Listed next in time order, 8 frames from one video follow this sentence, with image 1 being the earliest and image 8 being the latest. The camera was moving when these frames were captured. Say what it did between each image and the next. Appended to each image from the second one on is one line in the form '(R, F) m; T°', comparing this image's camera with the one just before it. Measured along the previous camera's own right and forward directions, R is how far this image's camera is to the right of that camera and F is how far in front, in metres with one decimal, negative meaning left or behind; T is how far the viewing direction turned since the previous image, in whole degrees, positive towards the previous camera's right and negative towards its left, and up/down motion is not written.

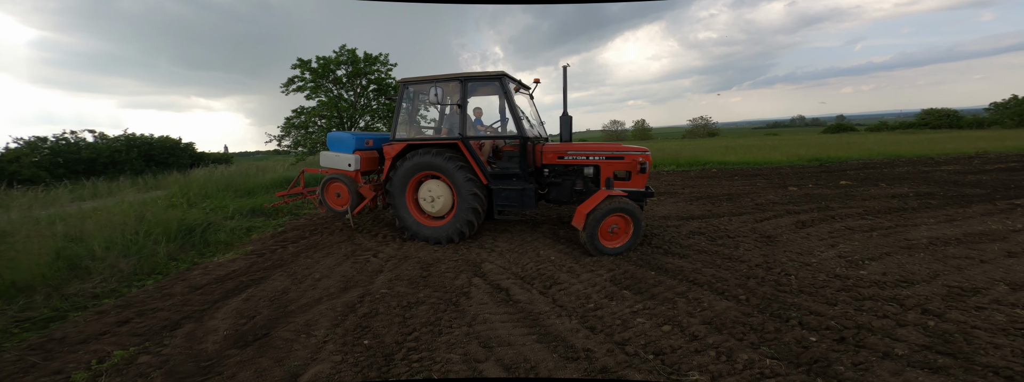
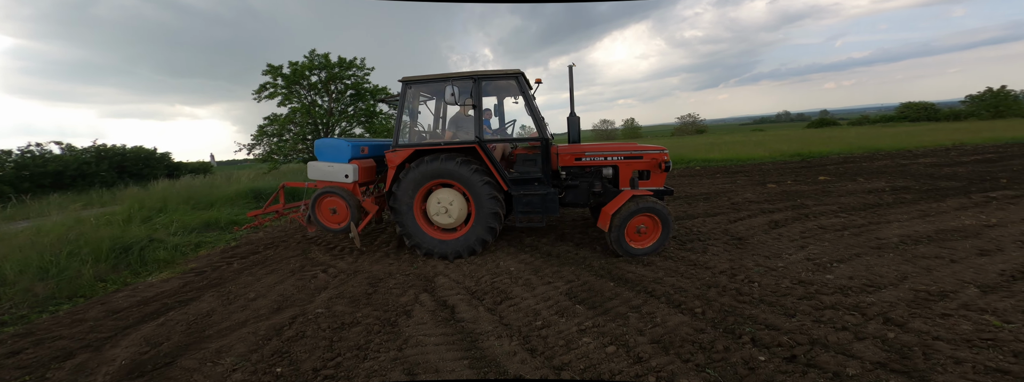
(+0.4, +0.2) m; +1°
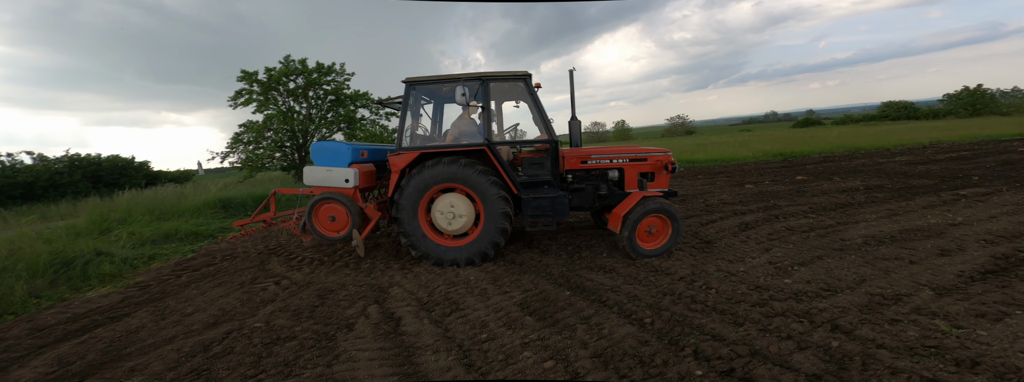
(+0.4, +0.1) m; +1°
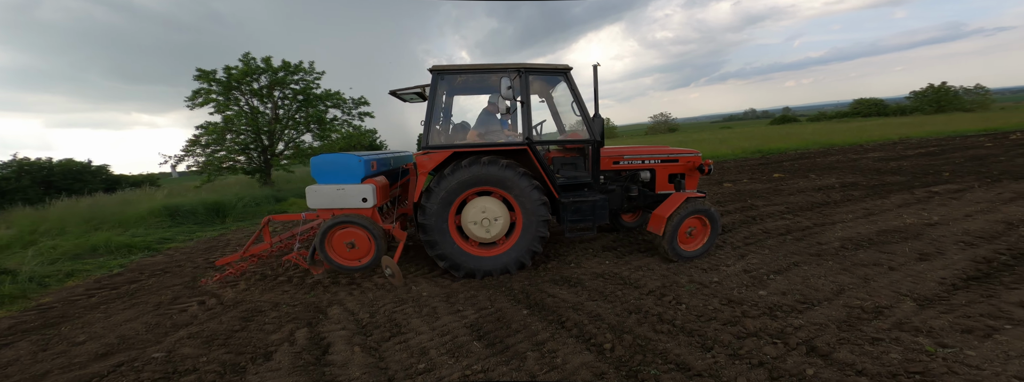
(+0.3, +0.3) m; +2°
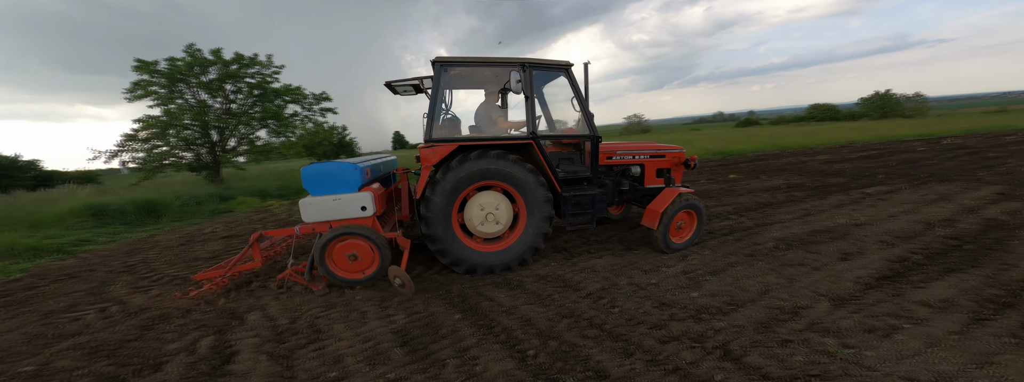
(+0.3, +0.1) m; +4°
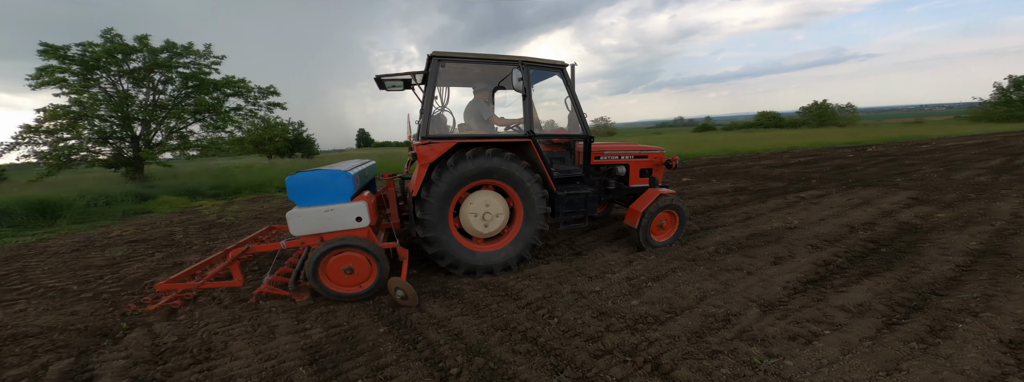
(+0.2, +0.1) m; +5°
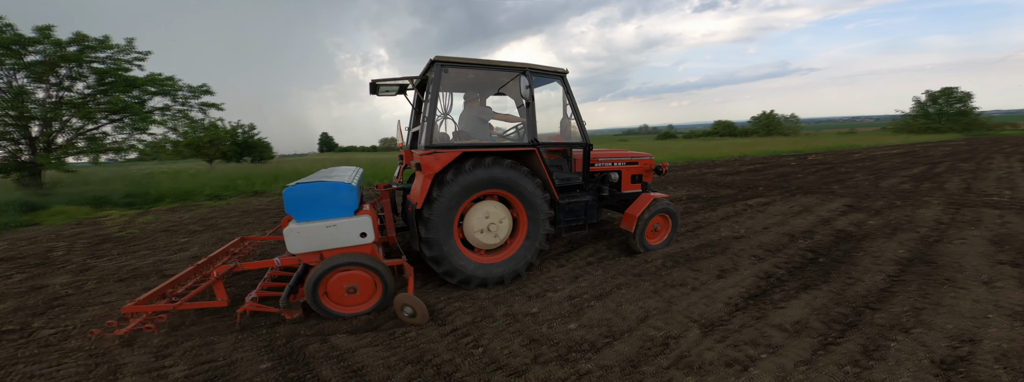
(+0.3, +0.2) m; +5°
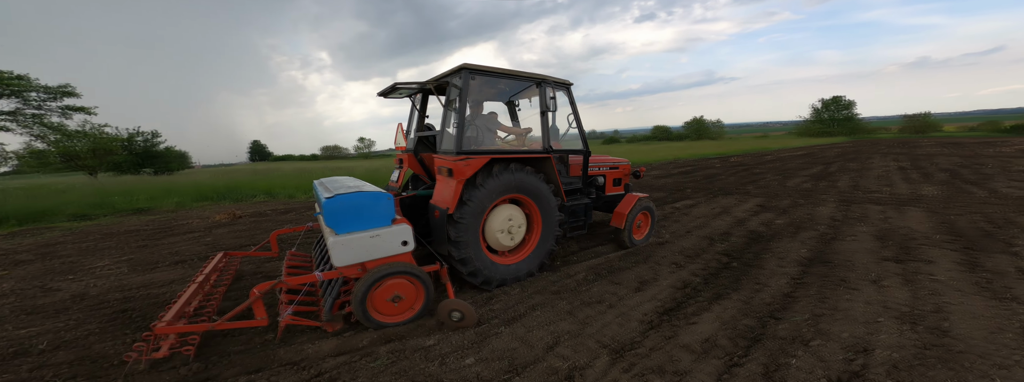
(+0.4, +0.3) m; +8°
